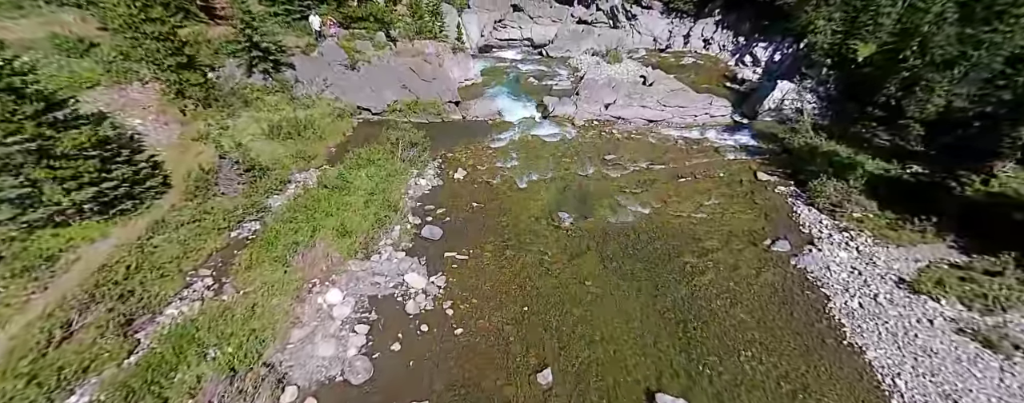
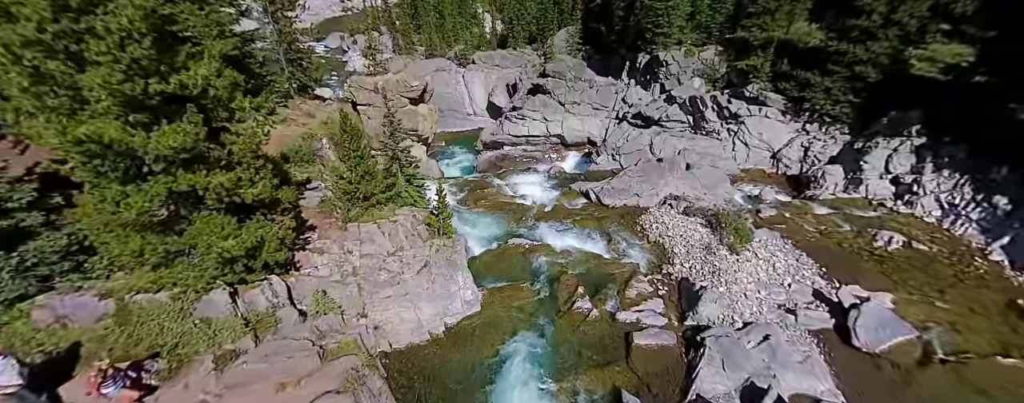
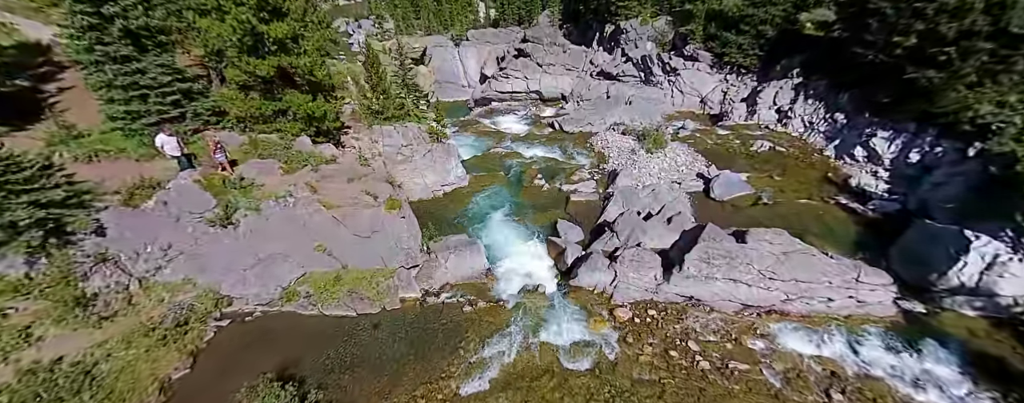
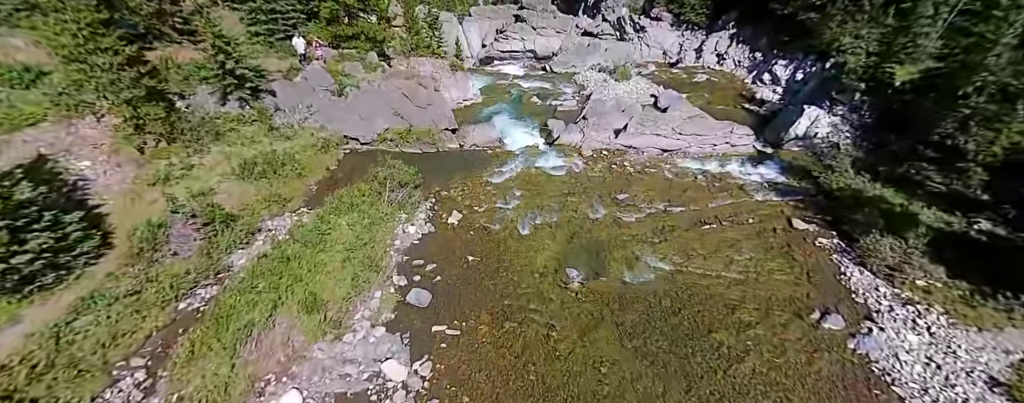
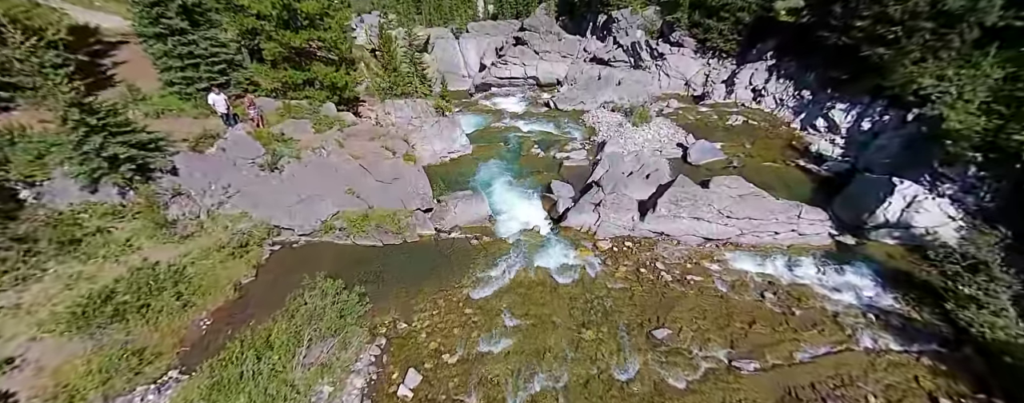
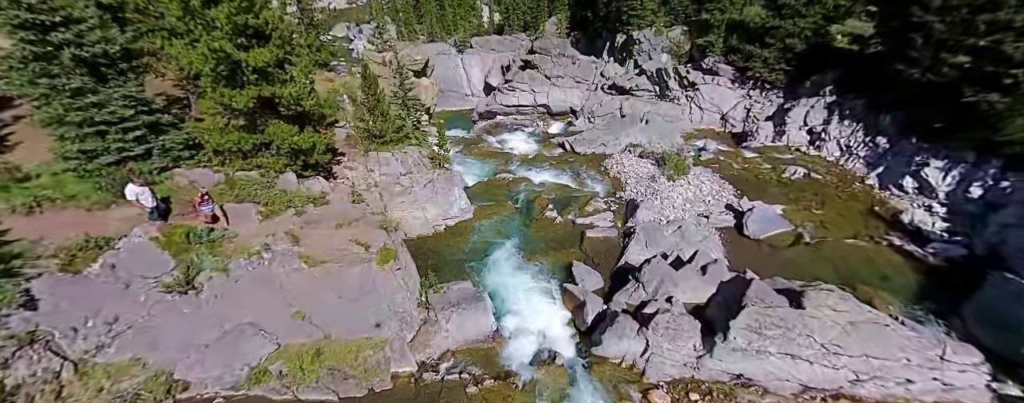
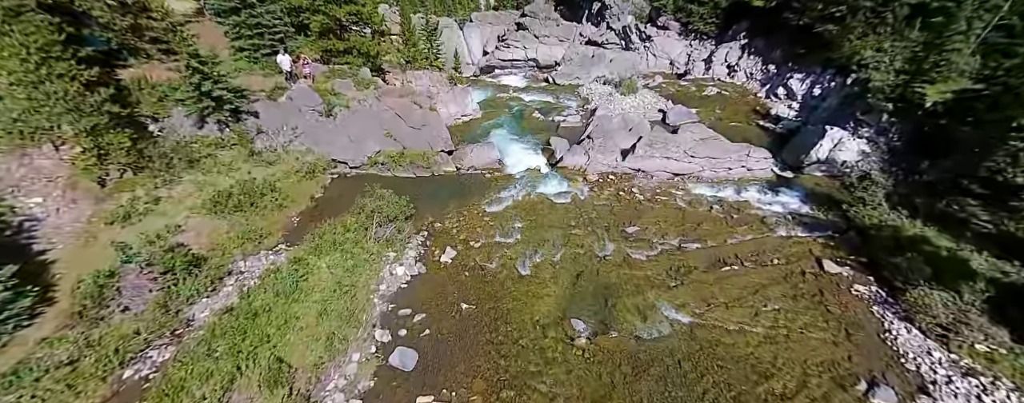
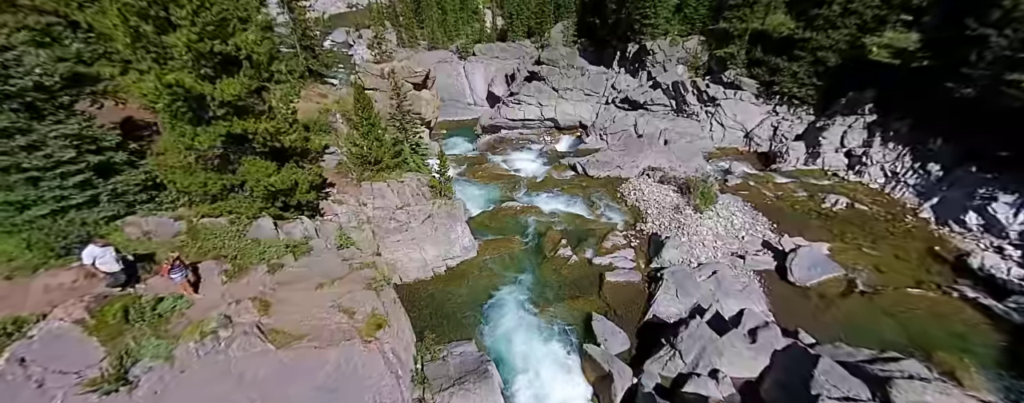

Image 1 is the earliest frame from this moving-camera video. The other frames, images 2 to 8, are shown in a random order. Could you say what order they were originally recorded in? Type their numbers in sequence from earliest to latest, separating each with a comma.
4, 7, 5, 3, 6, 8, 2
